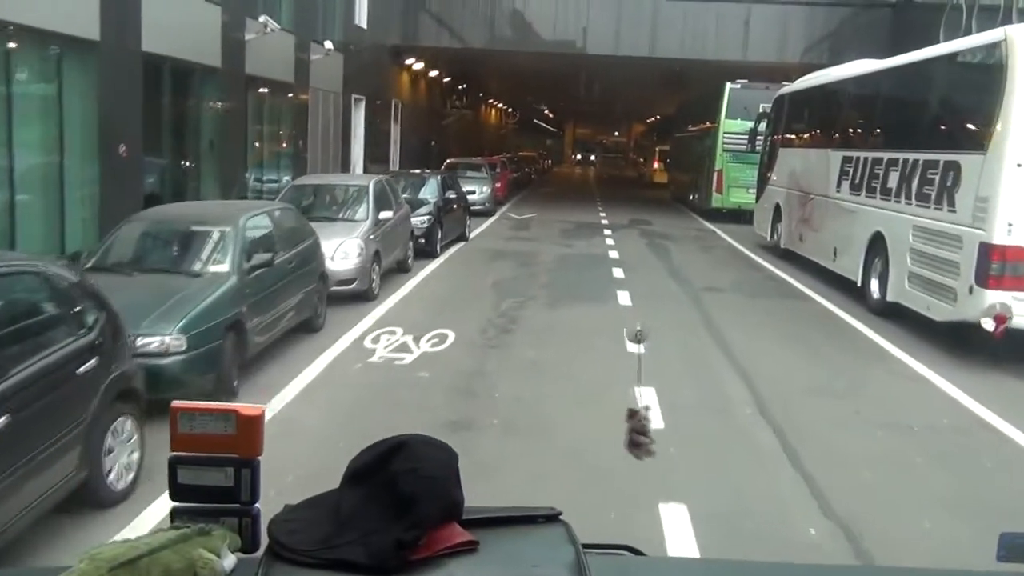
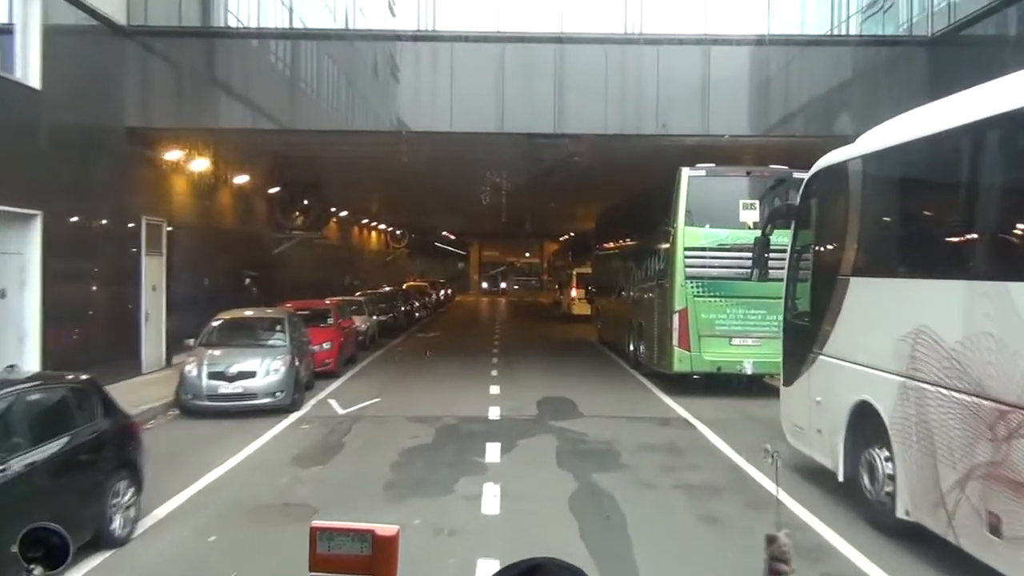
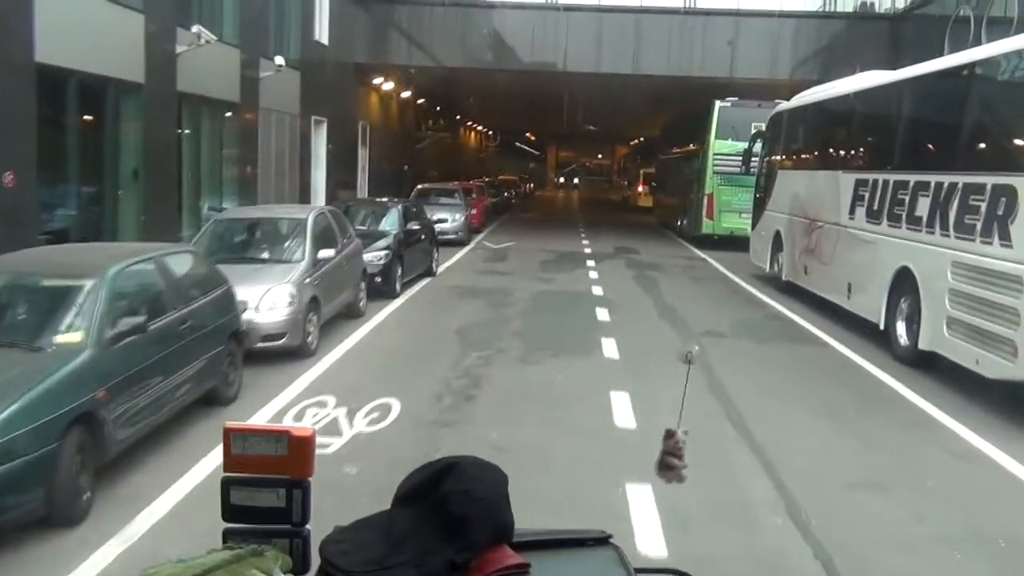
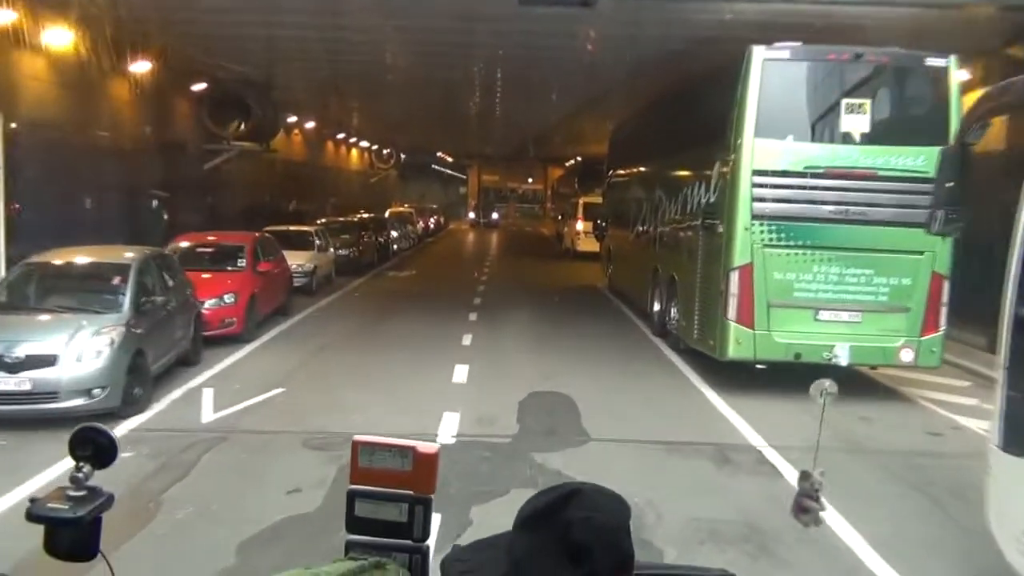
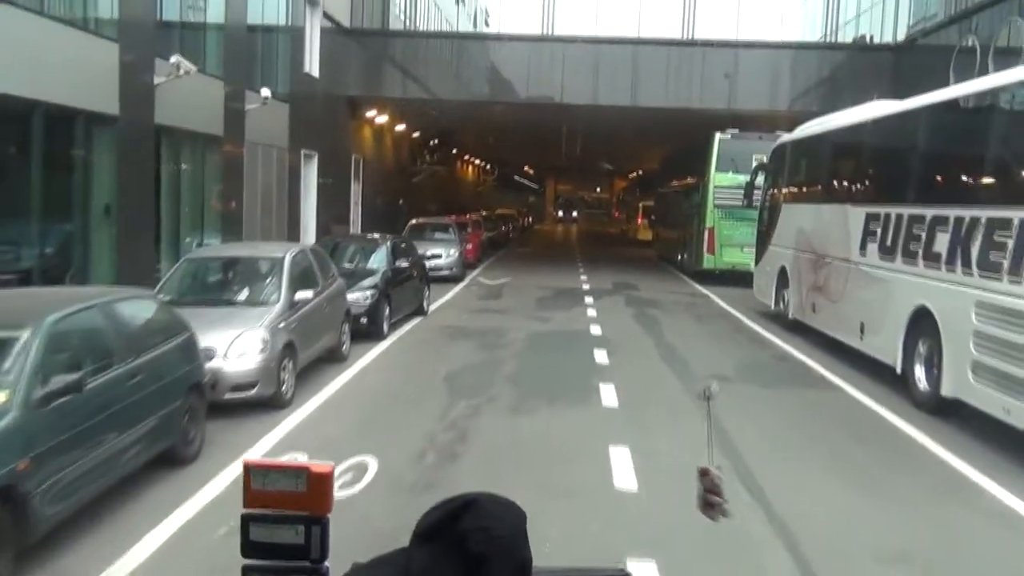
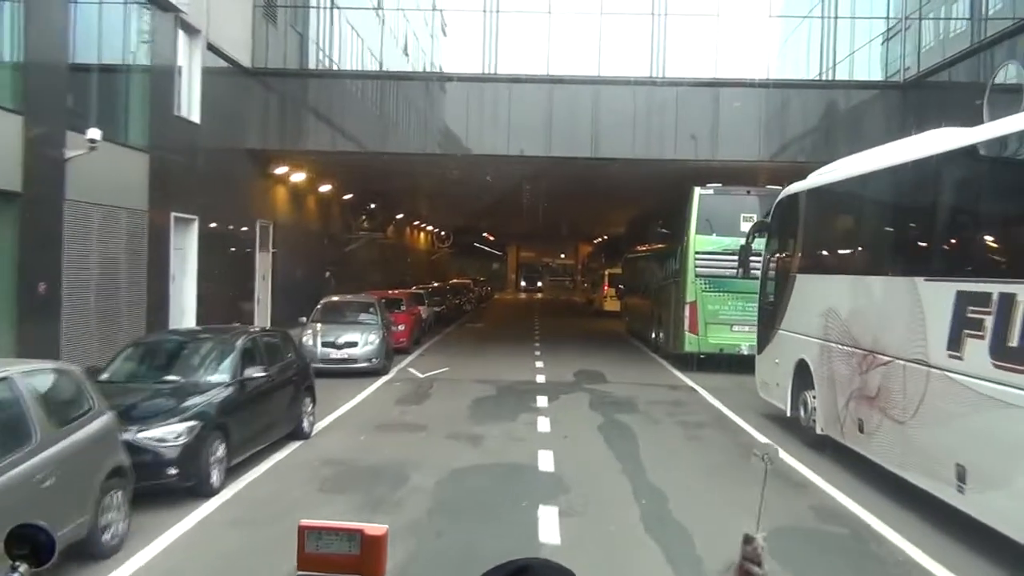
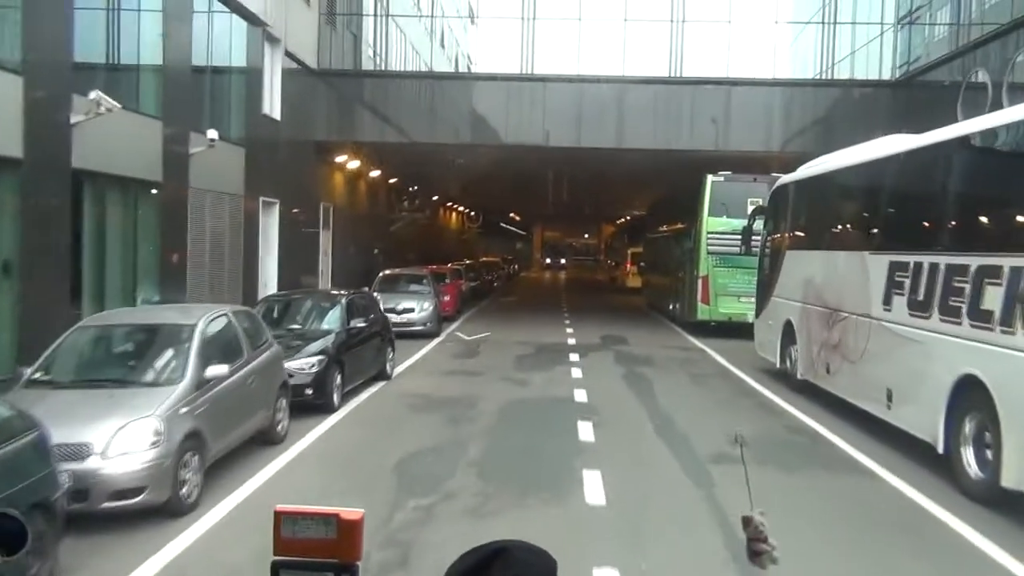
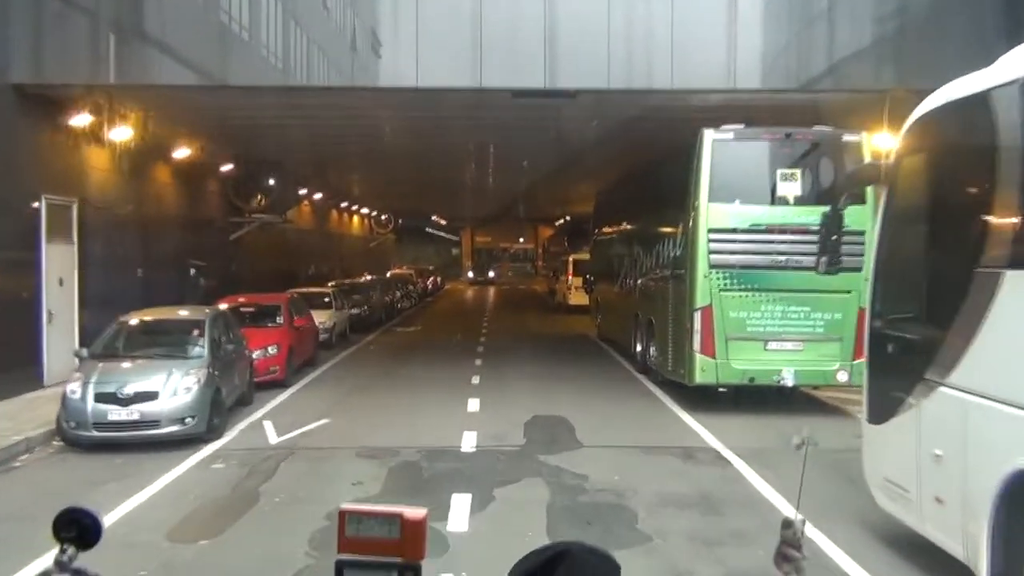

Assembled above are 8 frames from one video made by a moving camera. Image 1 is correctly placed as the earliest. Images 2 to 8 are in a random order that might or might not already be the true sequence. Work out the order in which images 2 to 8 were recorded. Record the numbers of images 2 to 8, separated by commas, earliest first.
3, 5, 7, 6, 2, 8, 4
